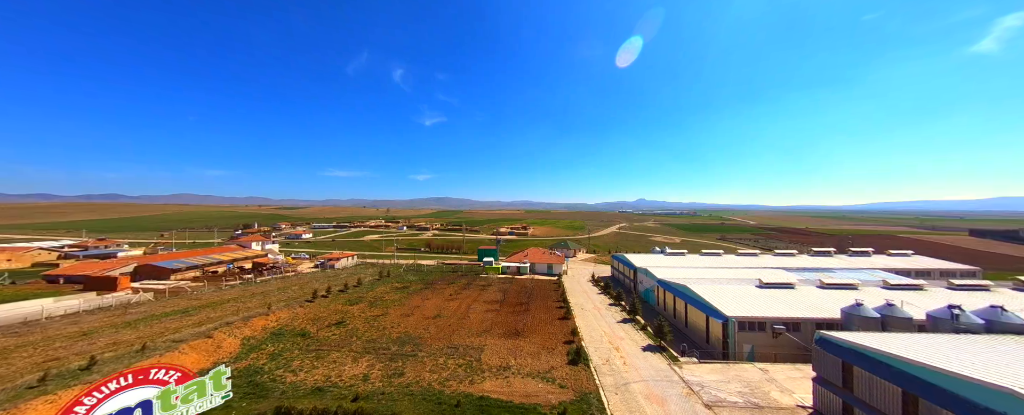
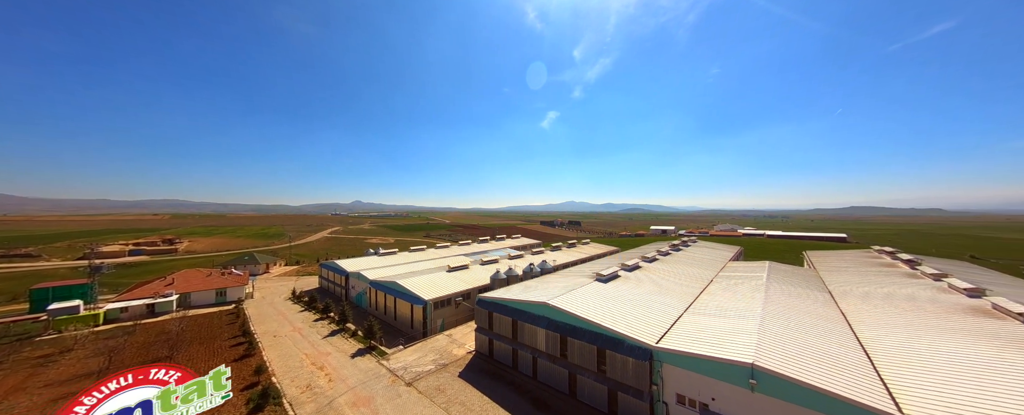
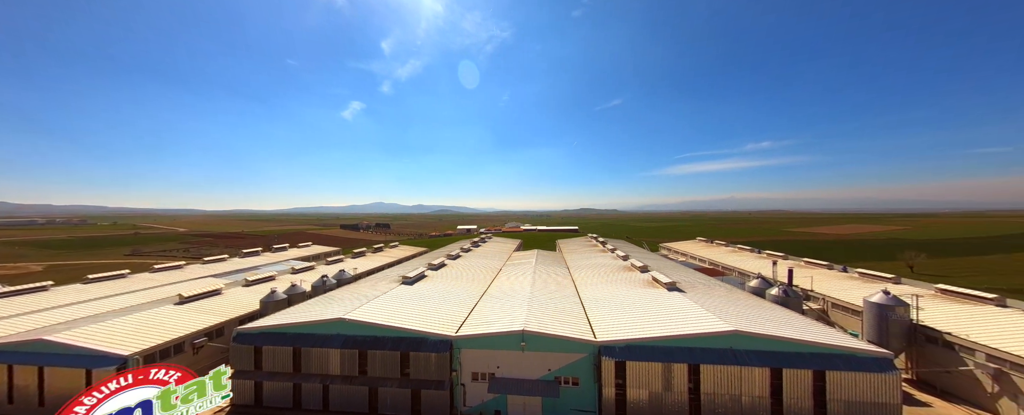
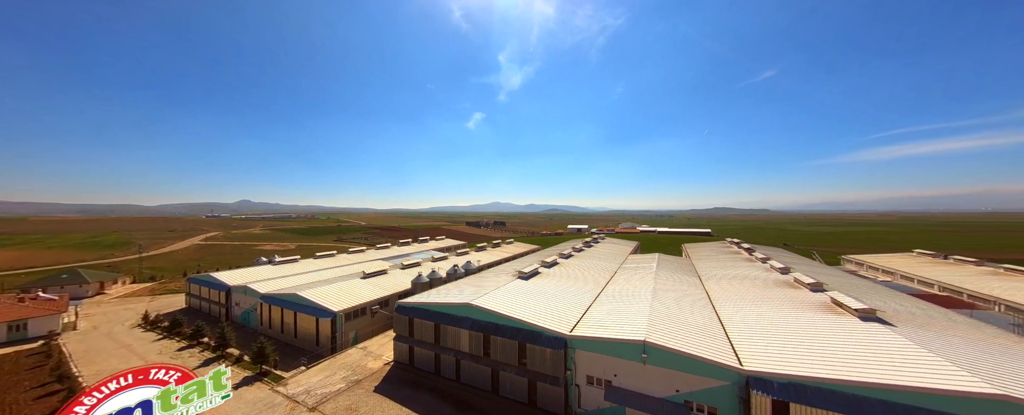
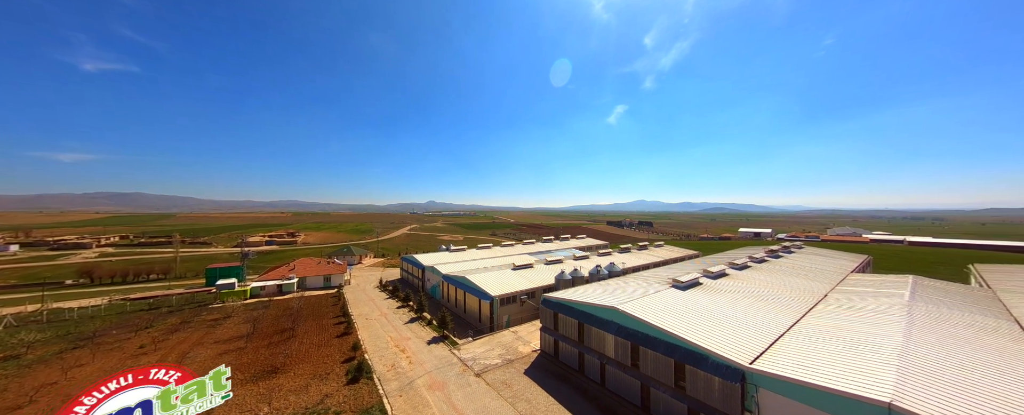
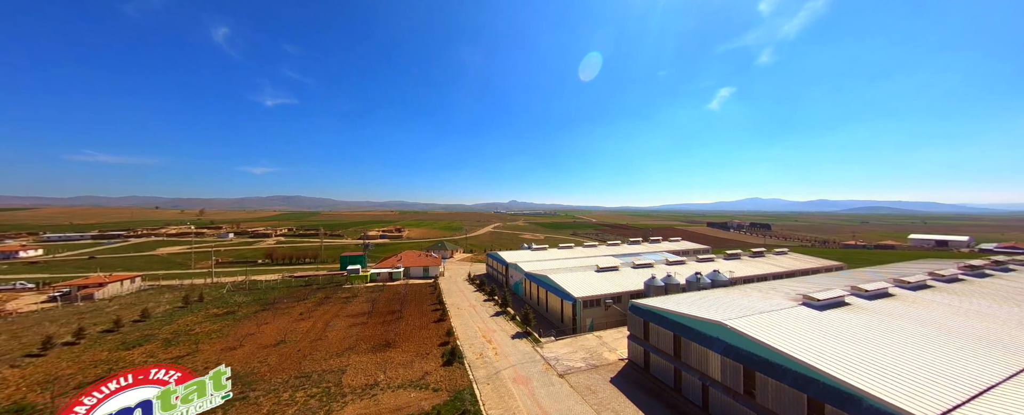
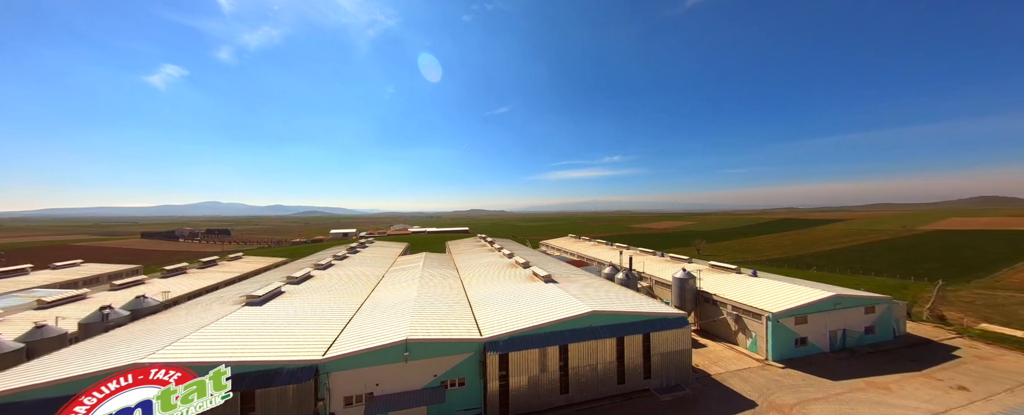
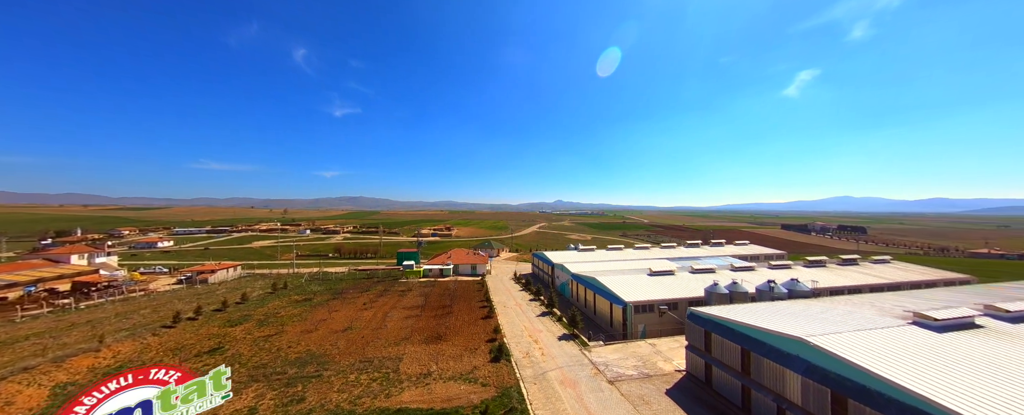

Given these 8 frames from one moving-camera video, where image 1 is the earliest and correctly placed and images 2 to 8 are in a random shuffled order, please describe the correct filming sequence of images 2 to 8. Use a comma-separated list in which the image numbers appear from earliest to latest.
8, 6, 5, 2, 4, 3, 7
